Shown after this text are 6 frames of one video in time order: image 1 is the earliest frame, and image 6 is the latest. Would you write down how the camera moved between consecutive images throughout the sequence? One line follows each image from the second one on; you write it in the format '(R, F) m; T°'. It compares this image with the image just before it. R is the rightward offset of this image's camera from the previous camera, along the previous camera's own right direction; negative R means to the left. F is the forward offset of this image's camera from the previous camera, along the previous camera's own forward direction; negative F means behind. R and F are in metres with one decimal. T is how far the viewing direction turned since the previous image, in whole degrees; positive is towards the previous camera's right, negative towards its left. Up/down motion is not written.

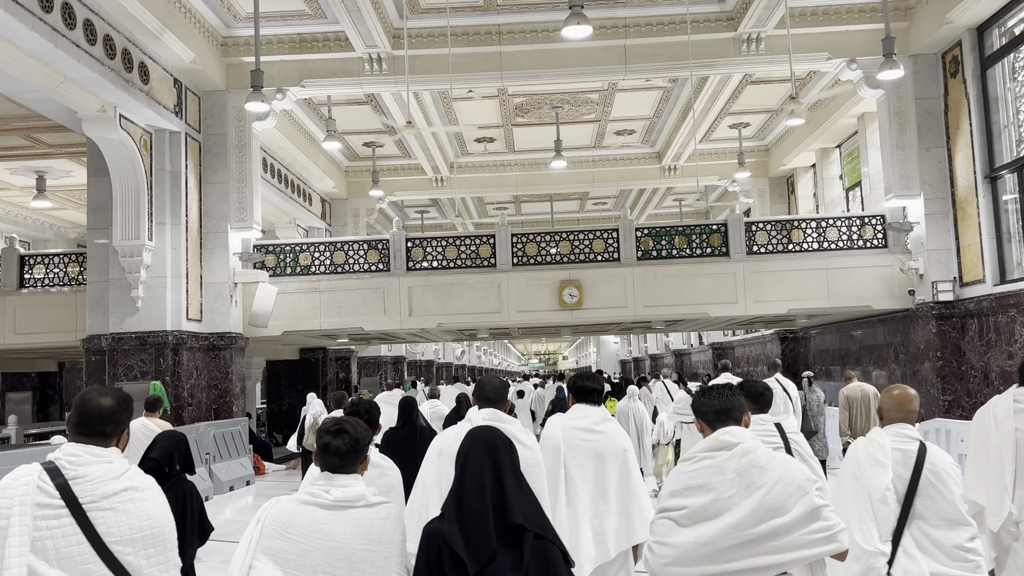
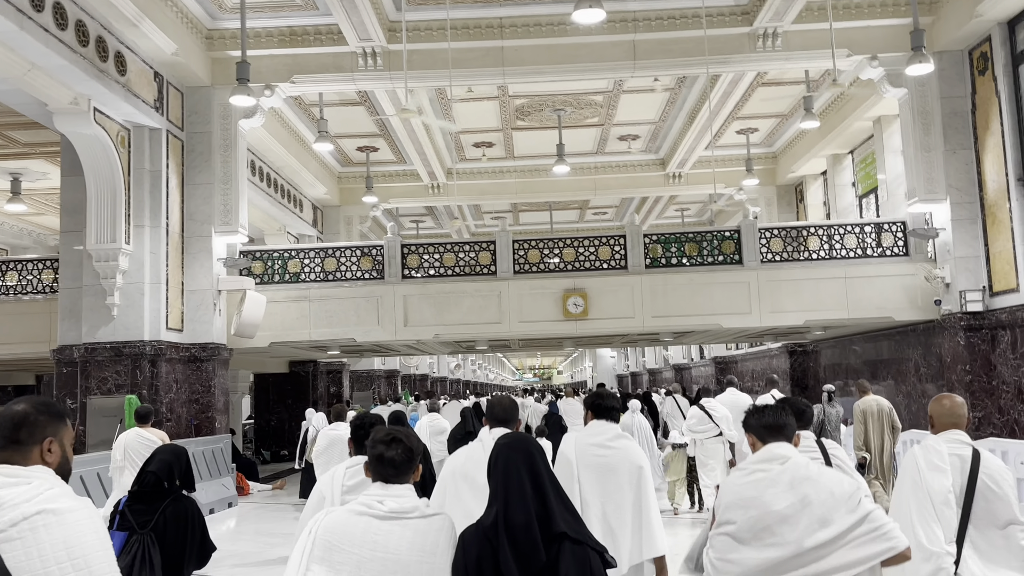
(-0.1, +0.7) m; 0°
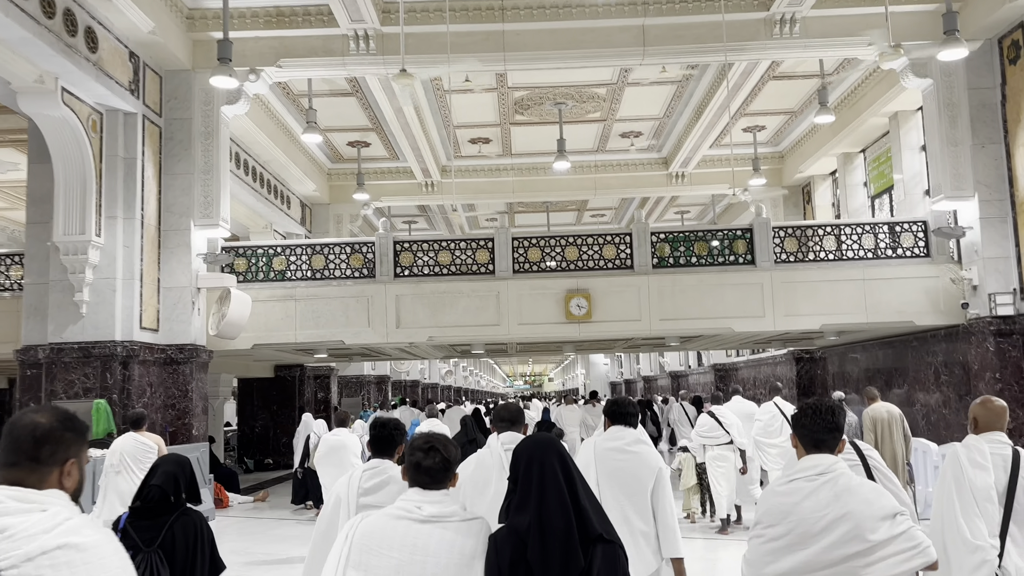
(-0.1, +0.7) m; +1°
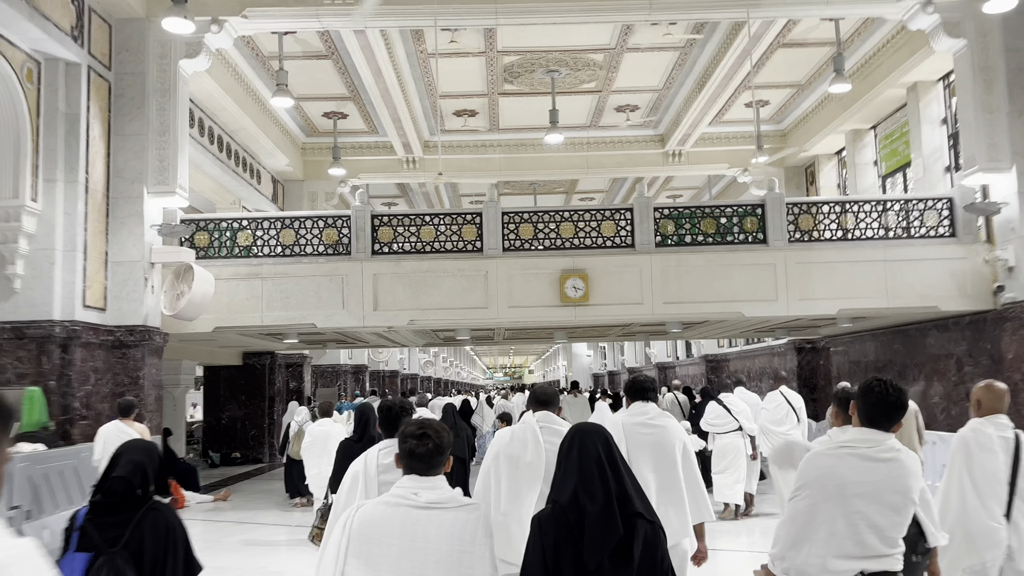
(-0.1, +1.1) m; +1°
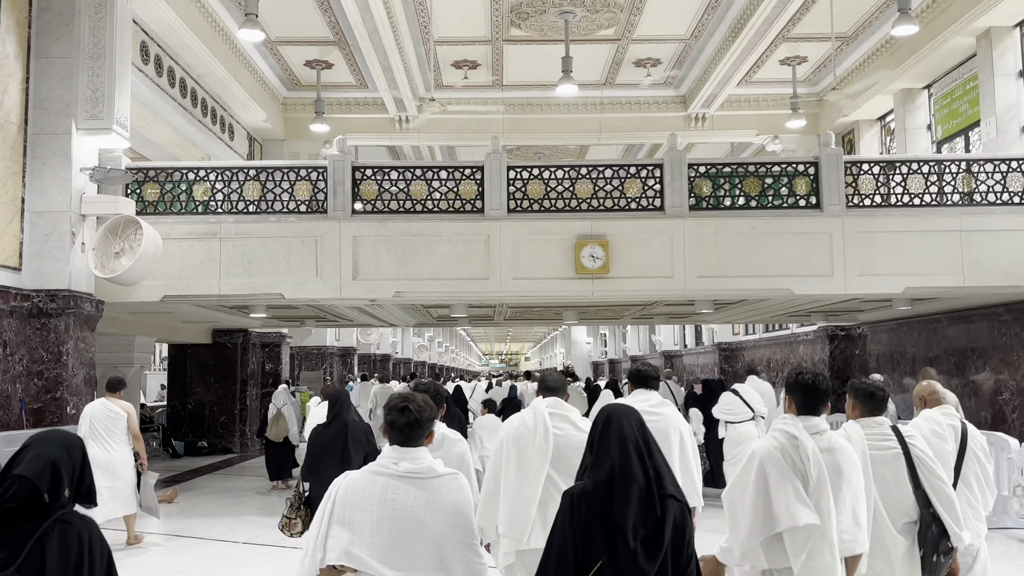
(-0.1, +1.7) m; 0°
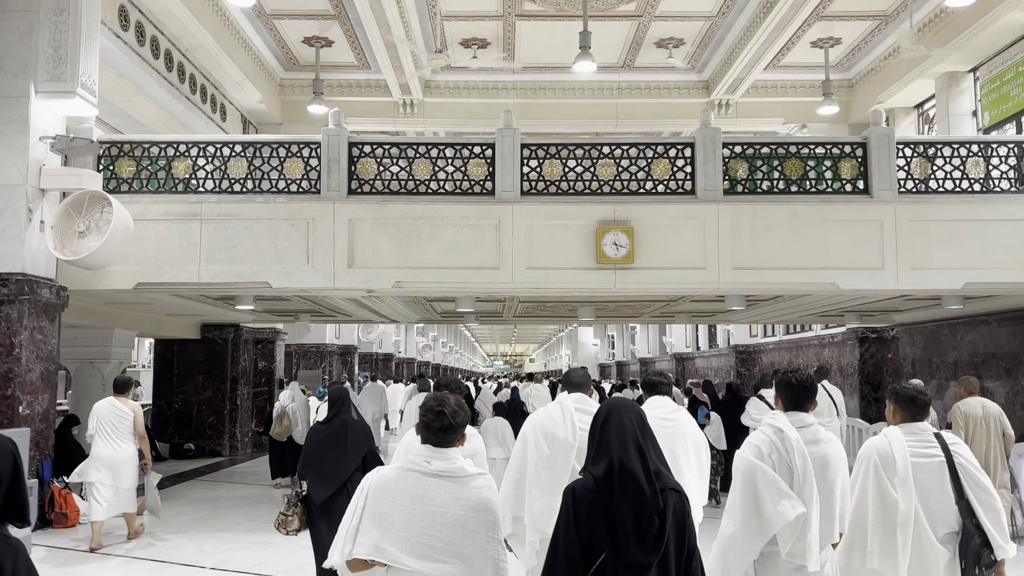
(-0.1, +0.9) m; 0°
